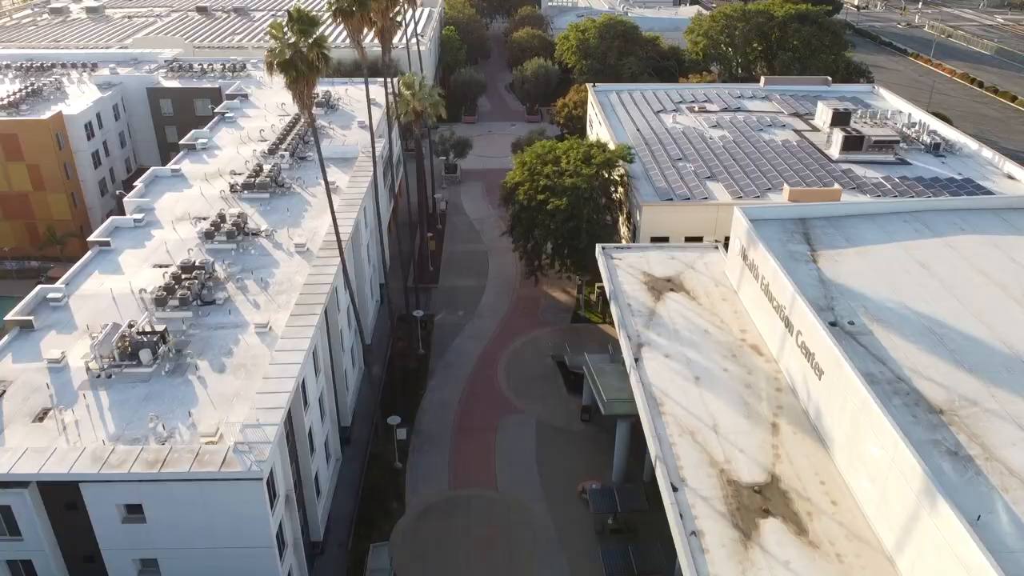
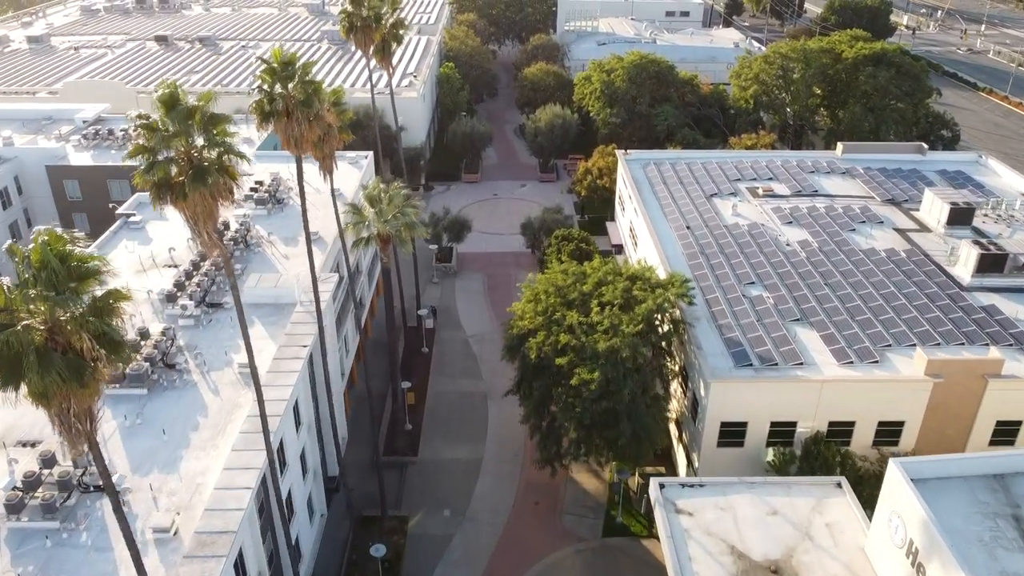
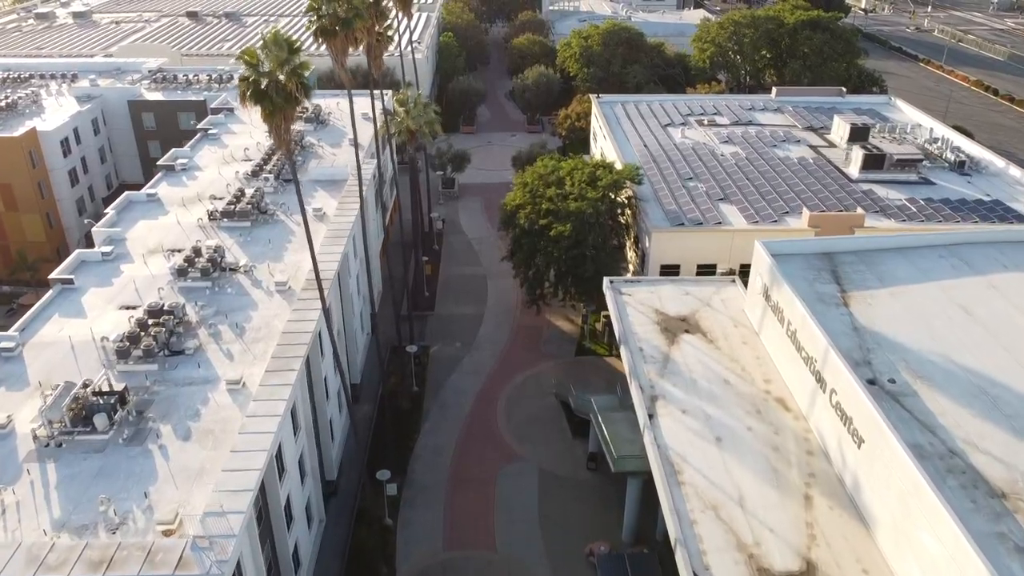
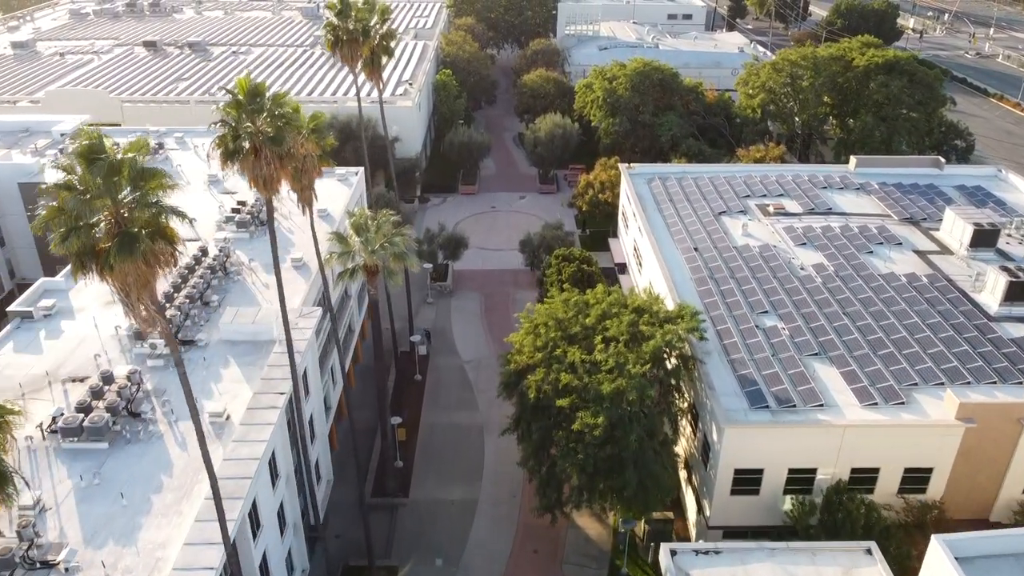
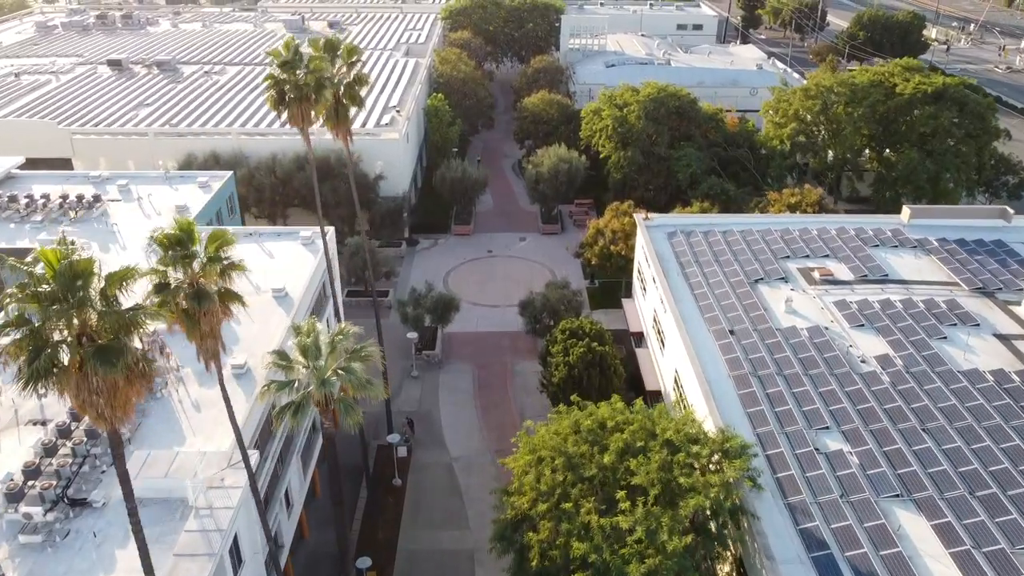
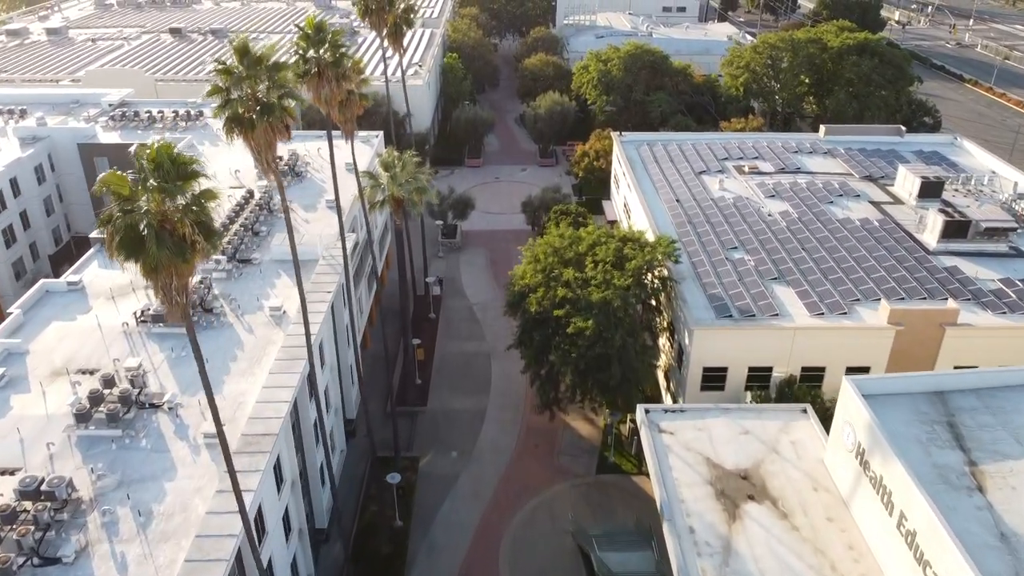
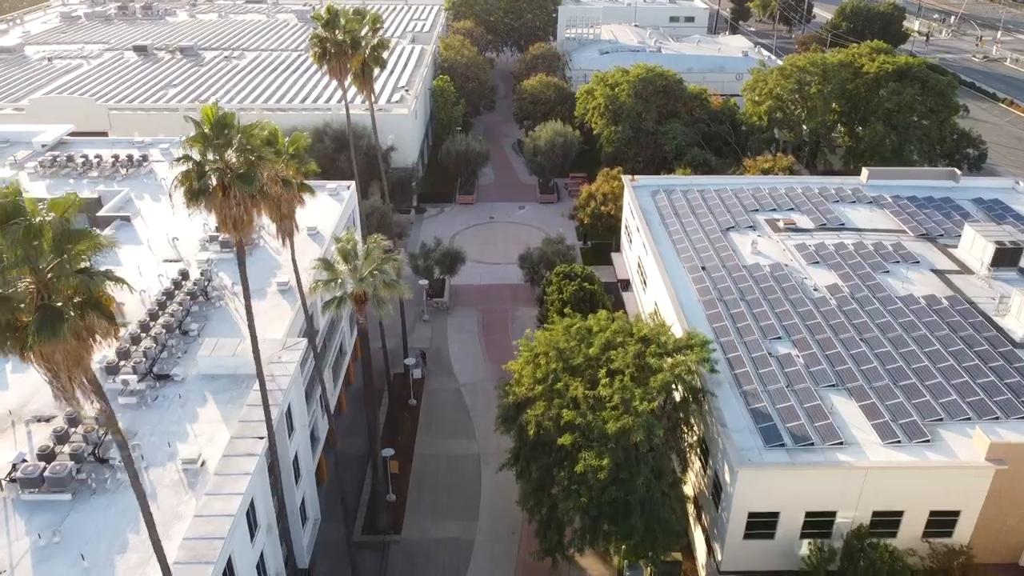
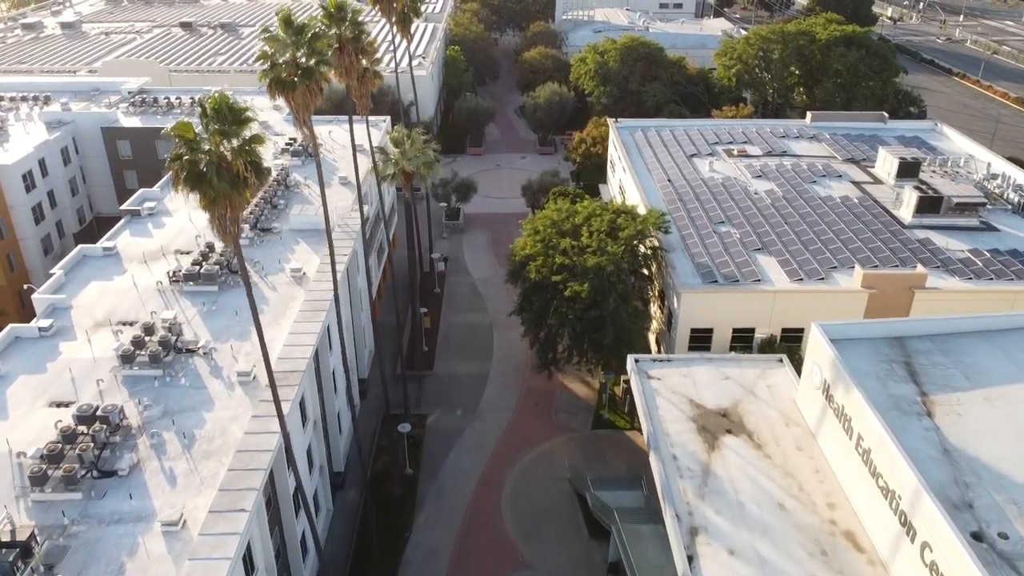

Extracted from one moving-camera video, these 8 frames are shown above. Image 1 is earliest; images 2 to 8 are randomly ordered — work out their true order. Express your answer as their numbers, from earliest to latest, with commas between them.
3, 8, 6, 2, 4, 7, 5
